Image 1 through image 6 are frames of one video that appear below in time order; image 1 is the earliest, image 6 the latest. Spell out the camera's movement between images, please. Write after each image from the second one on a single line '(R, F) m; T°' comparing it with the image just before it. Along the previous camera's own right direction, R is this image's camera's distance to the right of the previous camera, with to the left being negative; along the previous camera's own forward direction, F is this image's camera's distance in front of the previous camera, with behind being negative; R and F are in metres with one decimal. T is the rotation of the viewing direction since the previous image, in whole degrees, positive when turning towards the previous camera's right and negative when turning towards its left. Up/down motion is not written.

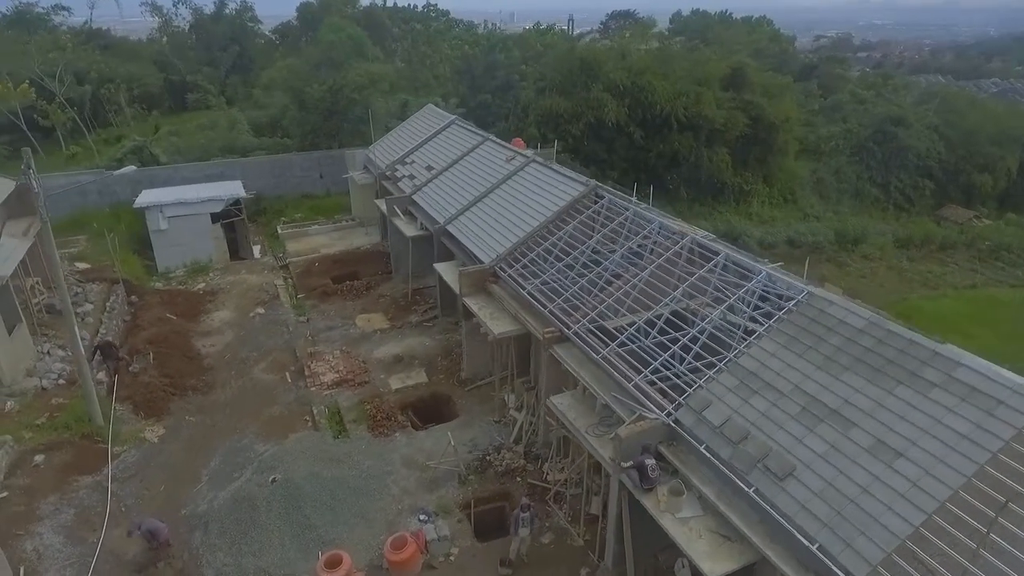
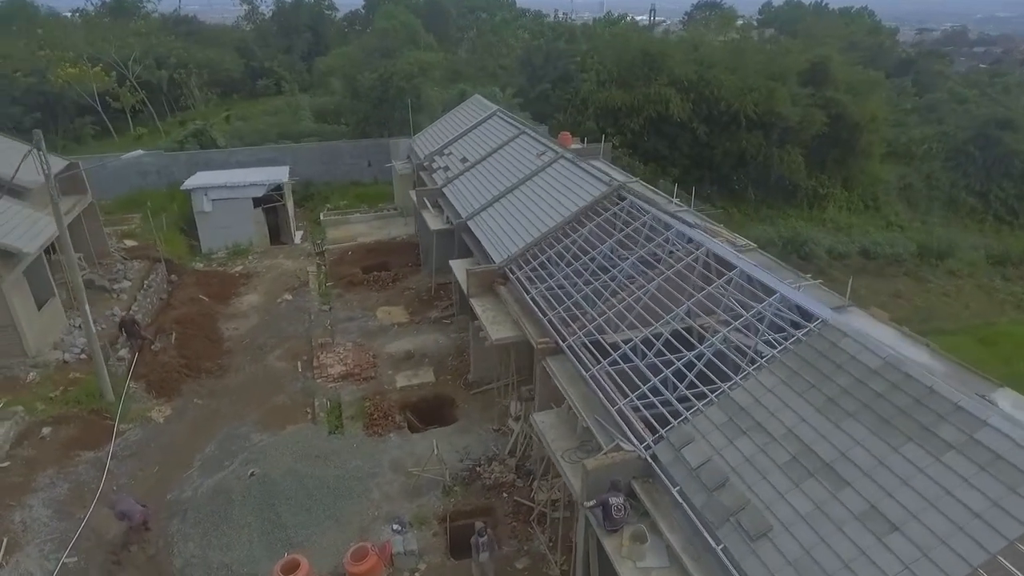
(+1.4, +0.8) m; -7°
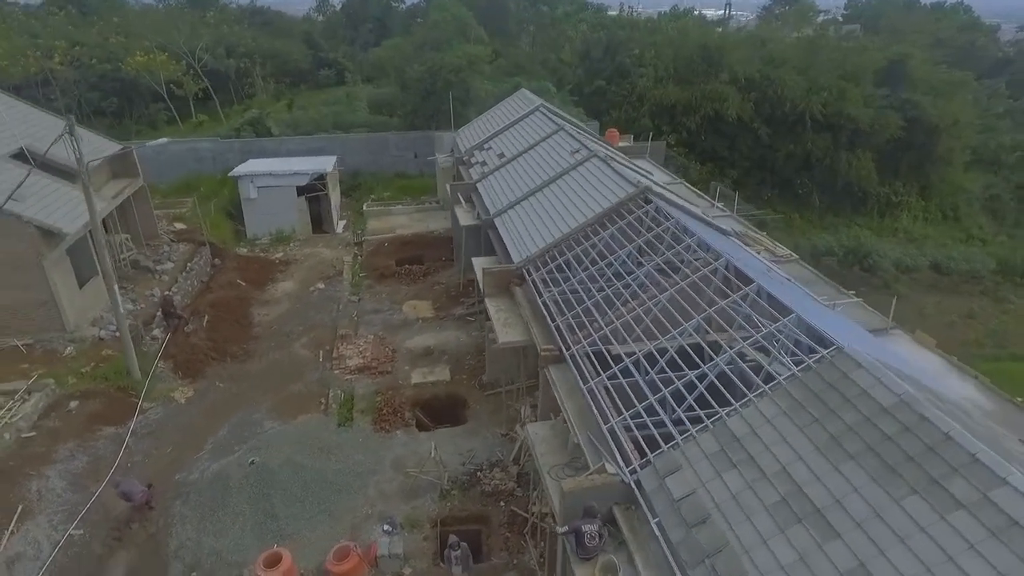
(+1.0, +0.5) m; -6°
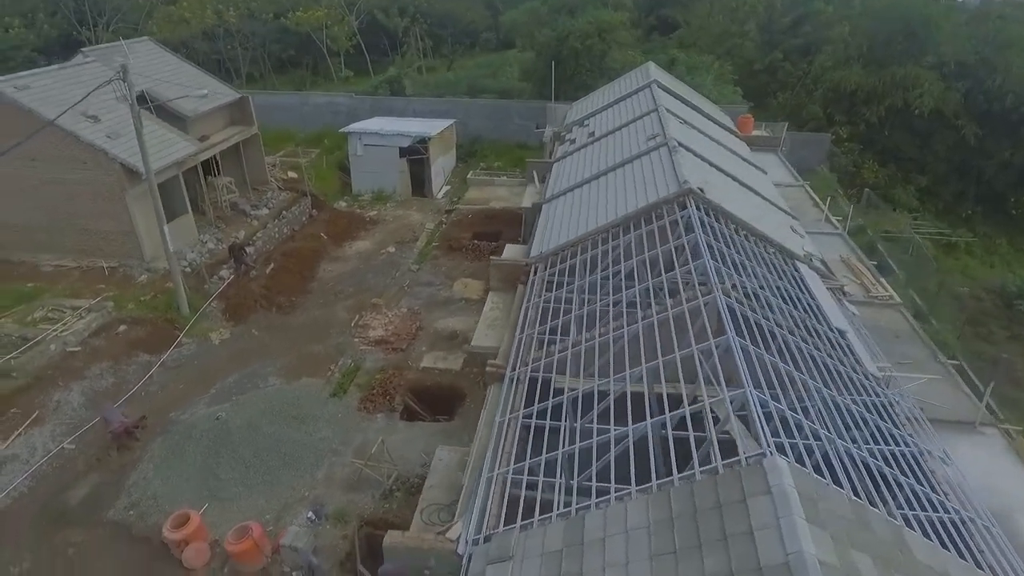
(+3.3, +1.9) m; -16°
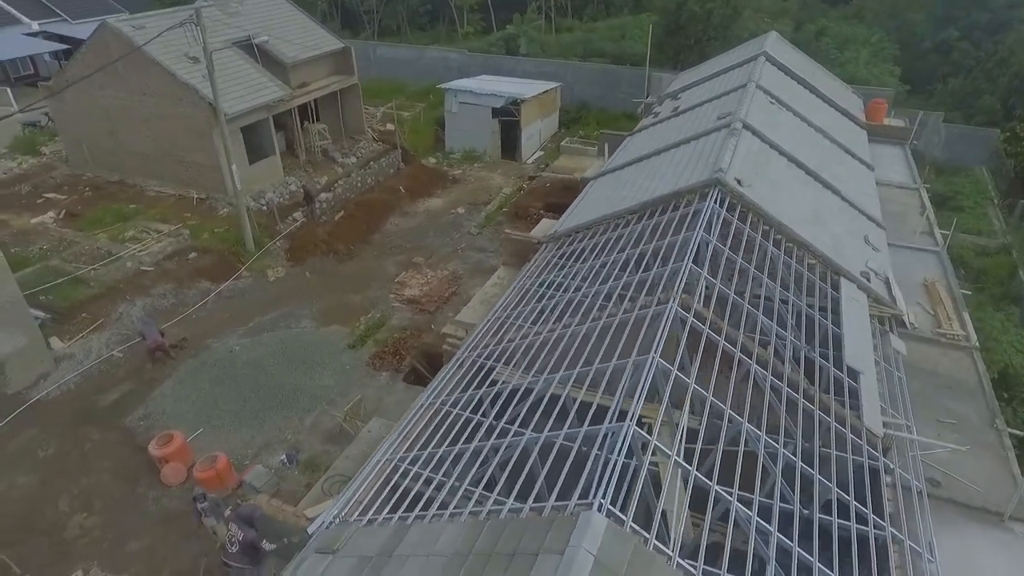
(+2.4, +0.9) m; -13°
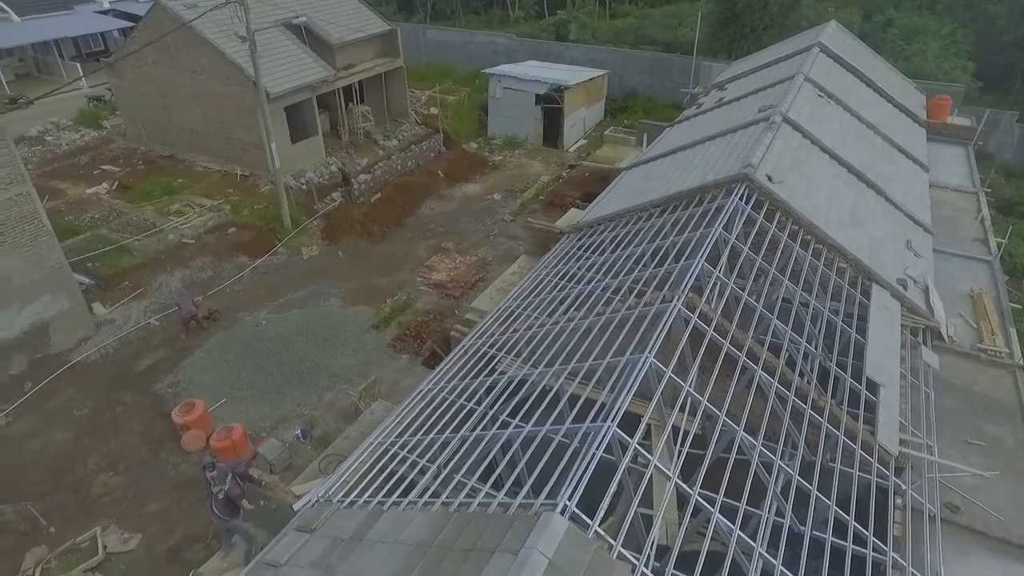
(+0.5, +0.1) m; -4°
